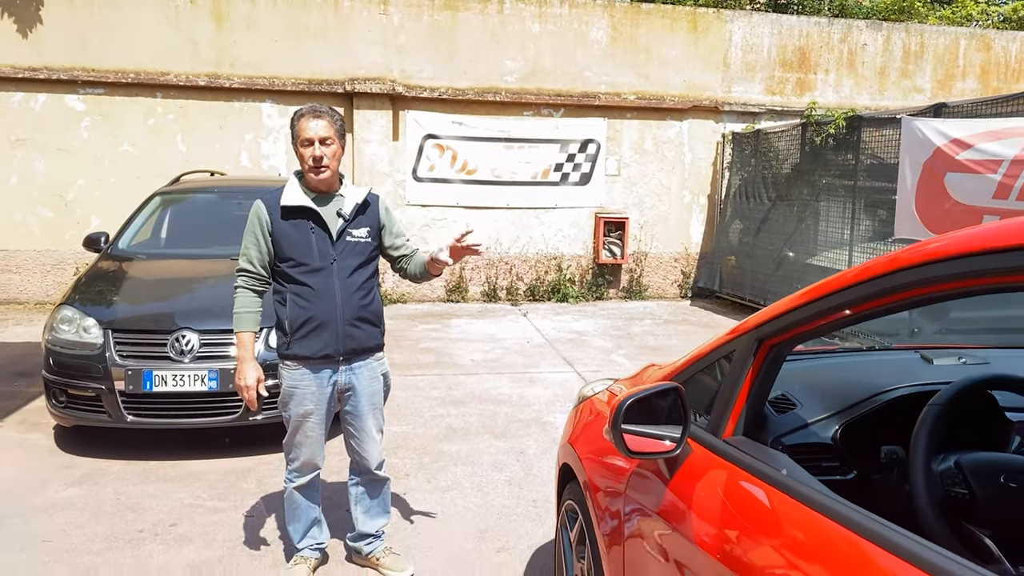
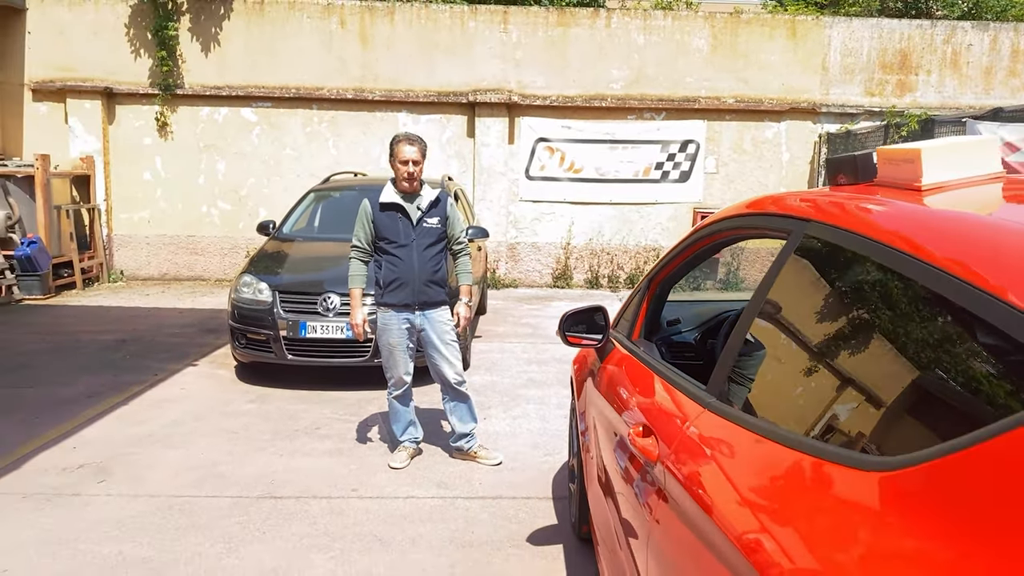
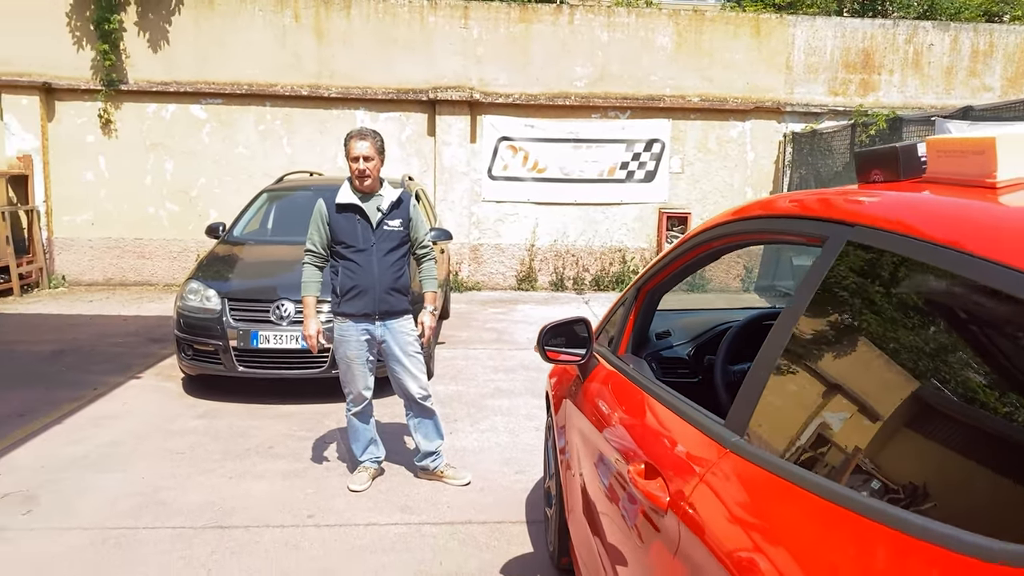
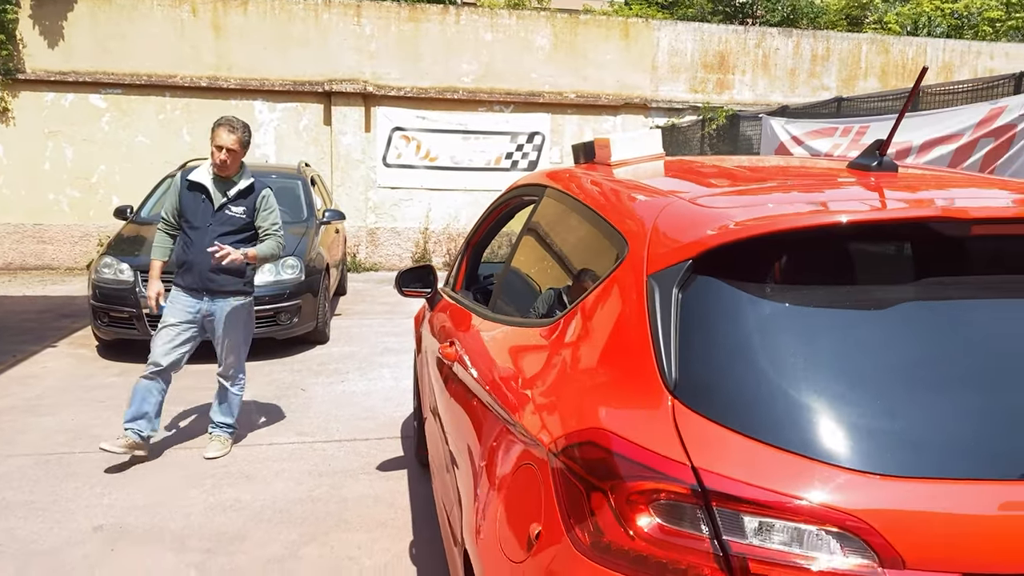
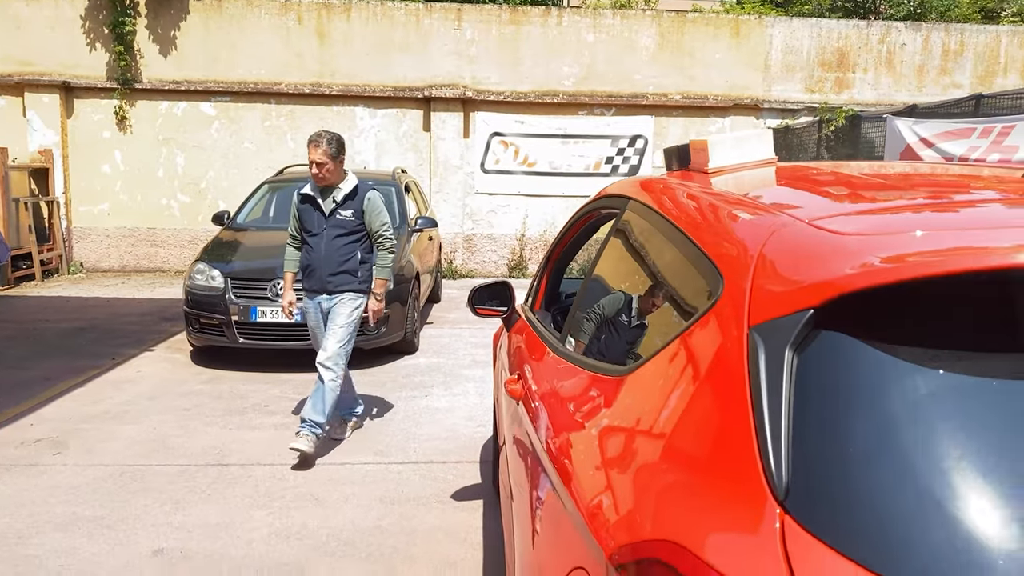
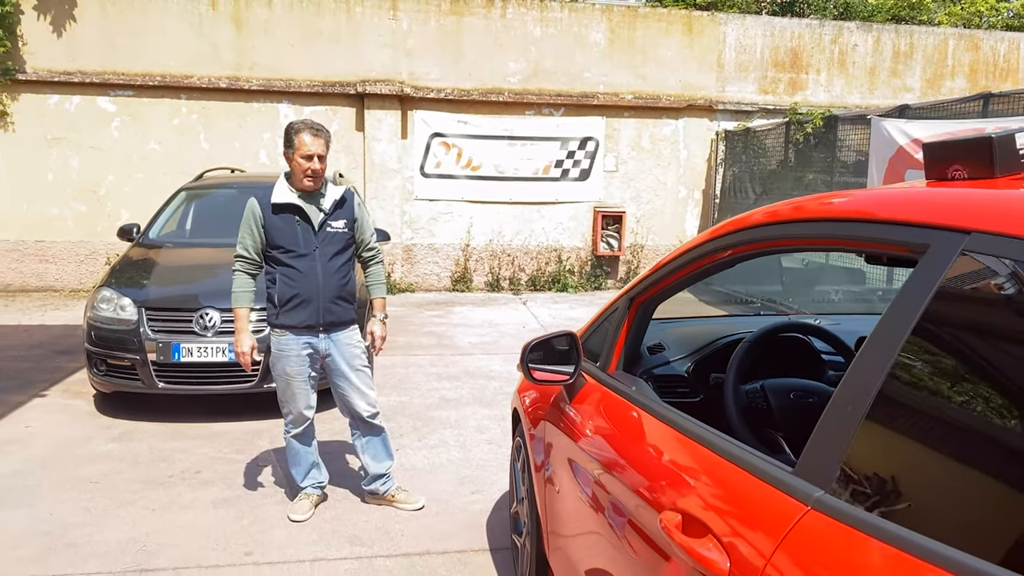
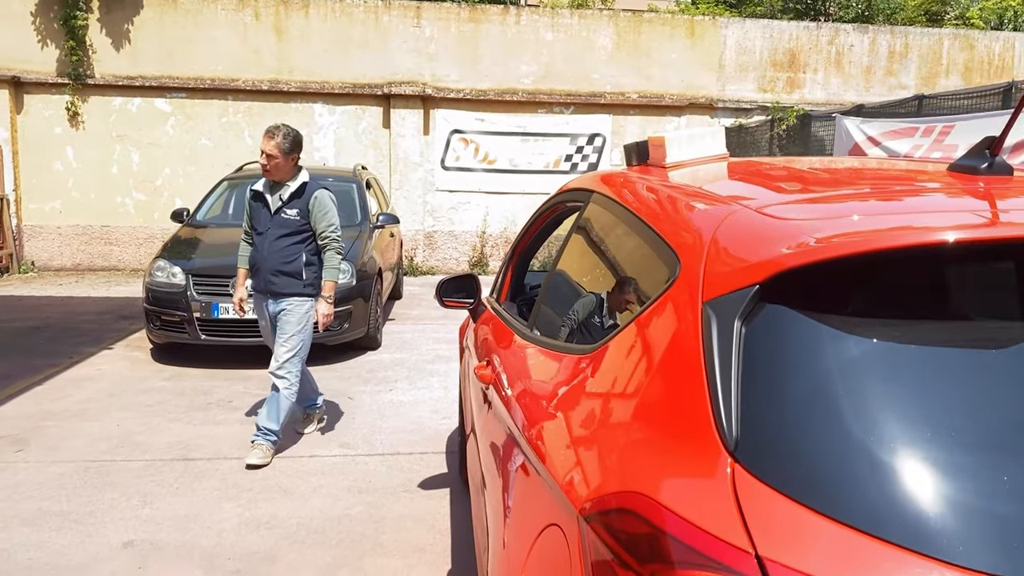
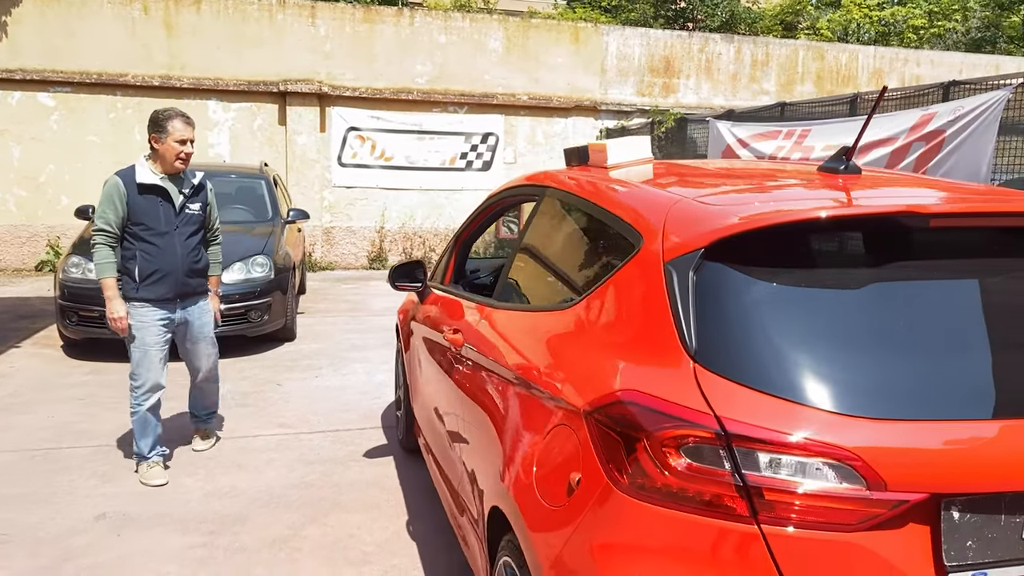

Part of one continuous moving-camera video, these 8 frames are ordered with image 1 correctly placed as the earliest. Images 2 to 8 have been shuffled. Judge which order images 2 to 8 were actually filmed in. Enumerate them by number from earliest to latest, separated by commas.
6, 3, 2, 5, 7, 4, 8
